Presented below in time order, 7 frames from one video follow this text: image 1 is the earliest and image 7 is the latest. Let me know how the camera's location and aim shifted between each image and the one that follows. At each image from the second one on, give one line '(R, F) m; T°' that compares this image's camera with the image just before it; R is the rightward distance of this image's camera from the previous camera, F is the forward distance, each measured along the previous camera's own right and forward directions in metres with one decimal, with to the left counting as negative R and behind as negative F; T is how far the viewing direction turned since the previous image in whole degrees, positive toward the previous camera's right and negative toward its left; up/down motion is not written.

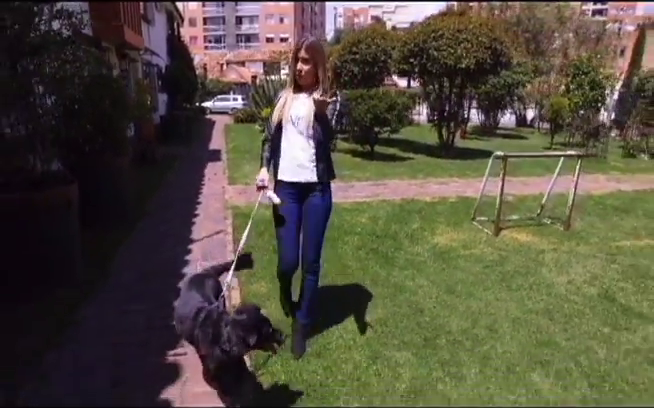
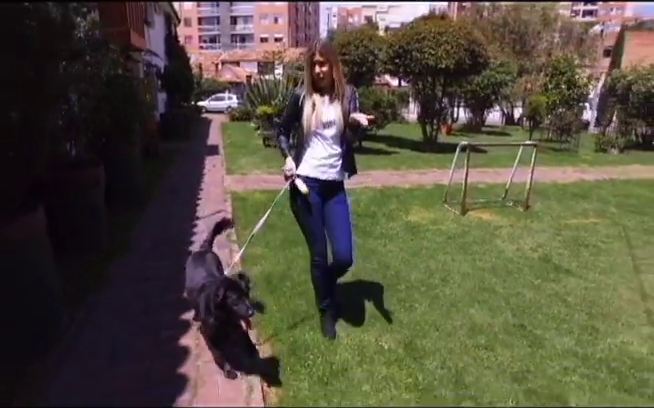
(+0.1, -0.9) m; +1°
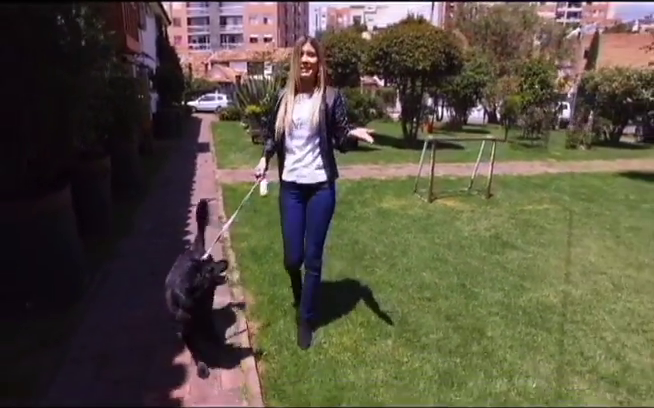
(+0.2, -0.8) m; +1°
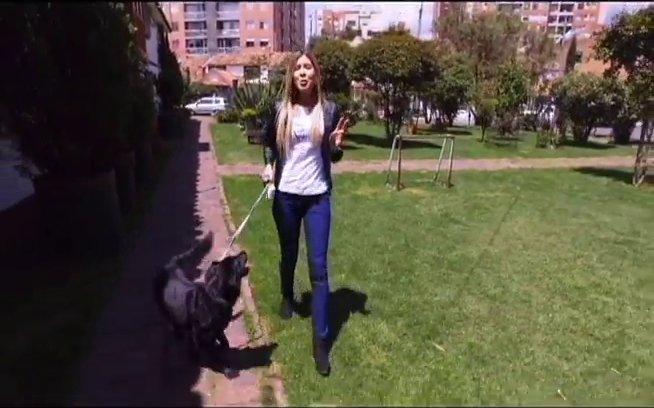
(+0.3, -1.4) m; 0°
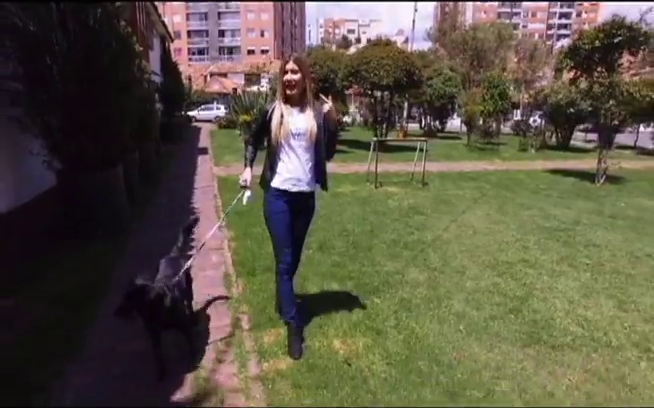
(+0.4, -0.9) m; 0°
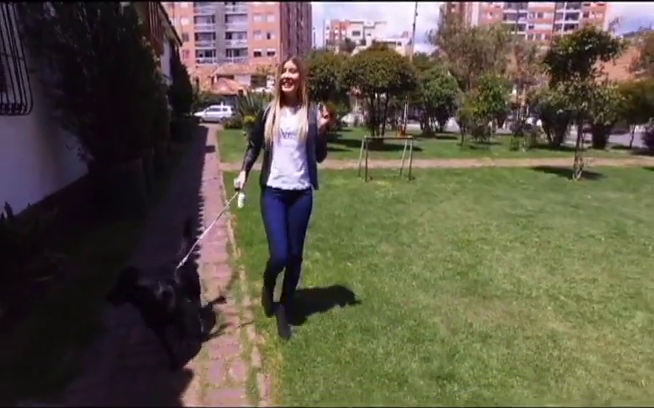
(+0.3, -1.0) m; -1°
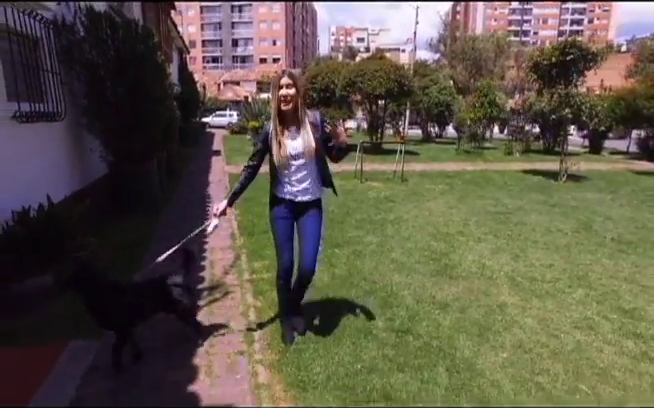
(+0.2, -0.8) m; -1°
